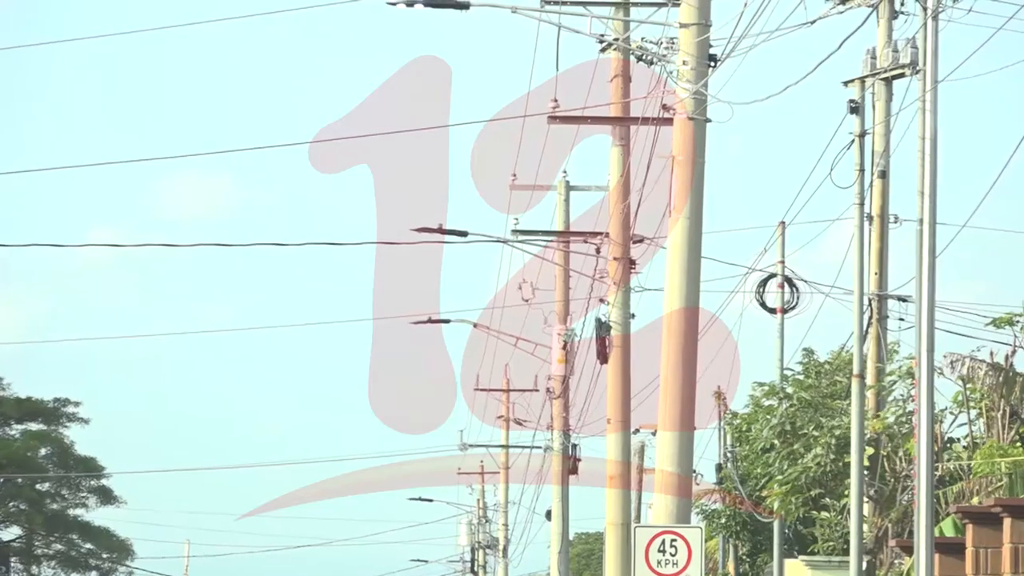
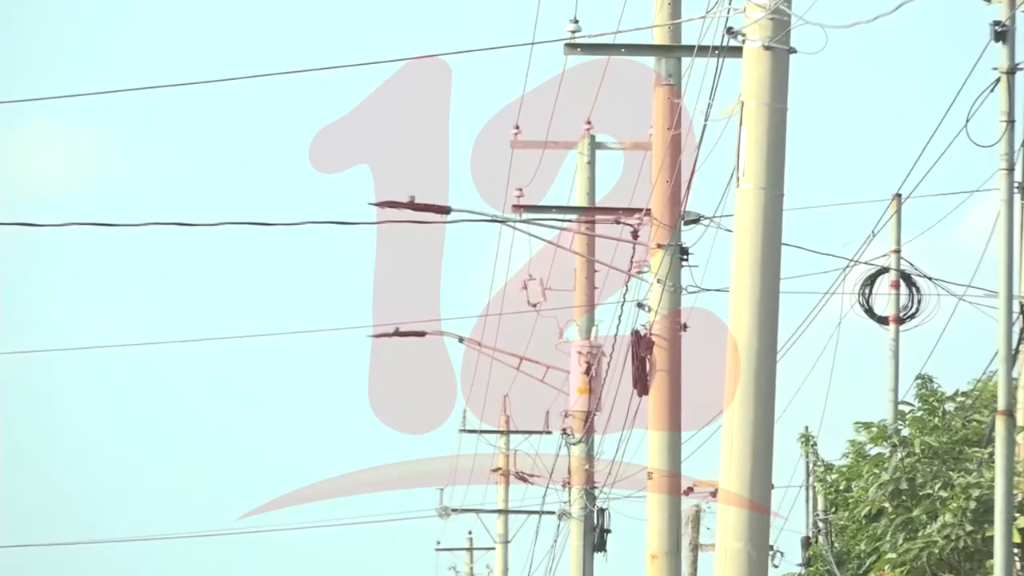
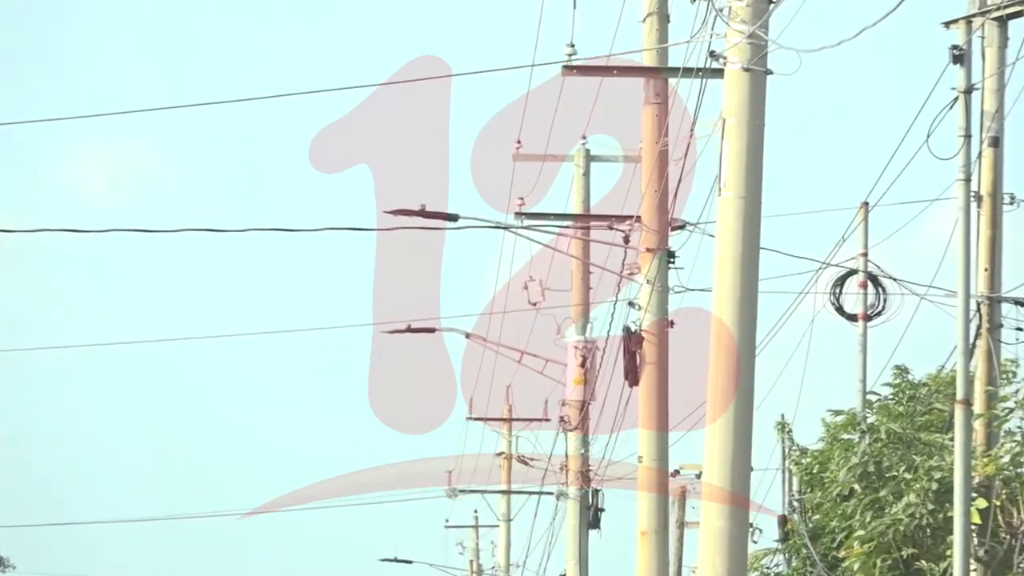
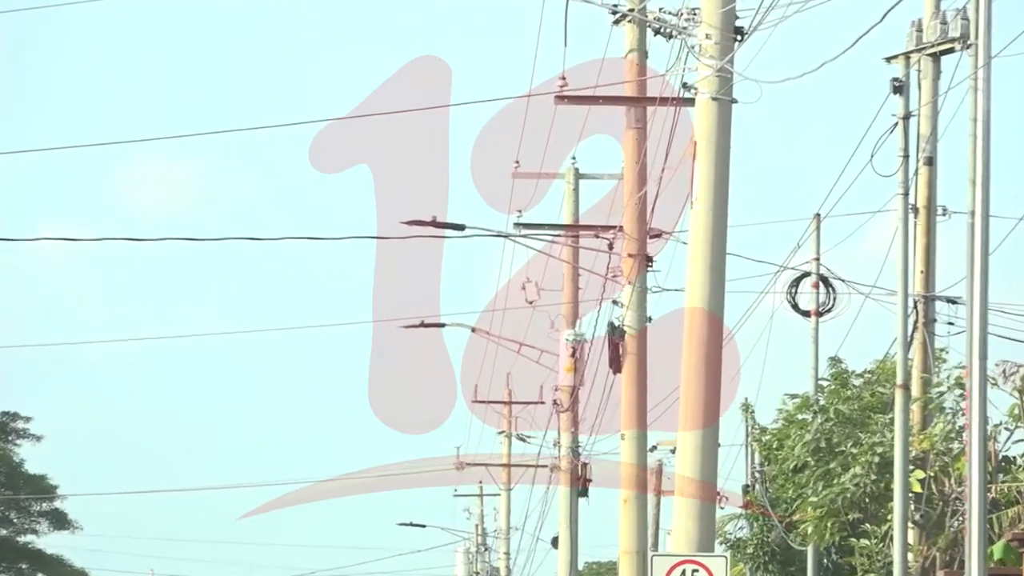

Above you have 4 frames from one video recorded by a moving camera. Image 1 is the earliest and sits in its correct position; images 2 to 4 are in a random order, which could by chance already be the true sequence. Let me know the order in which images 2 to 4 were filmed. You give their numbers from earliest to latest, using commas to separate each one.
4, 3, 2
